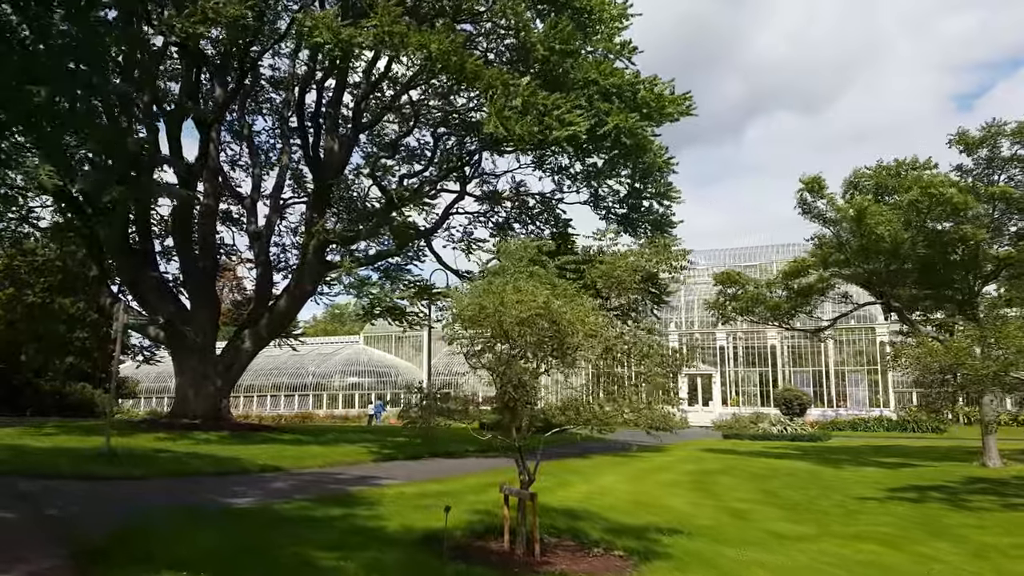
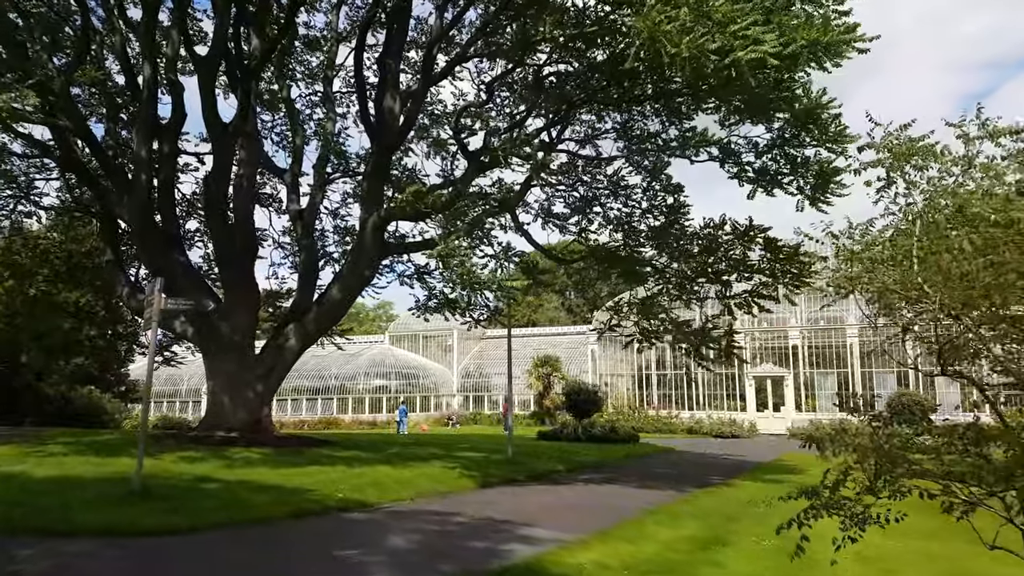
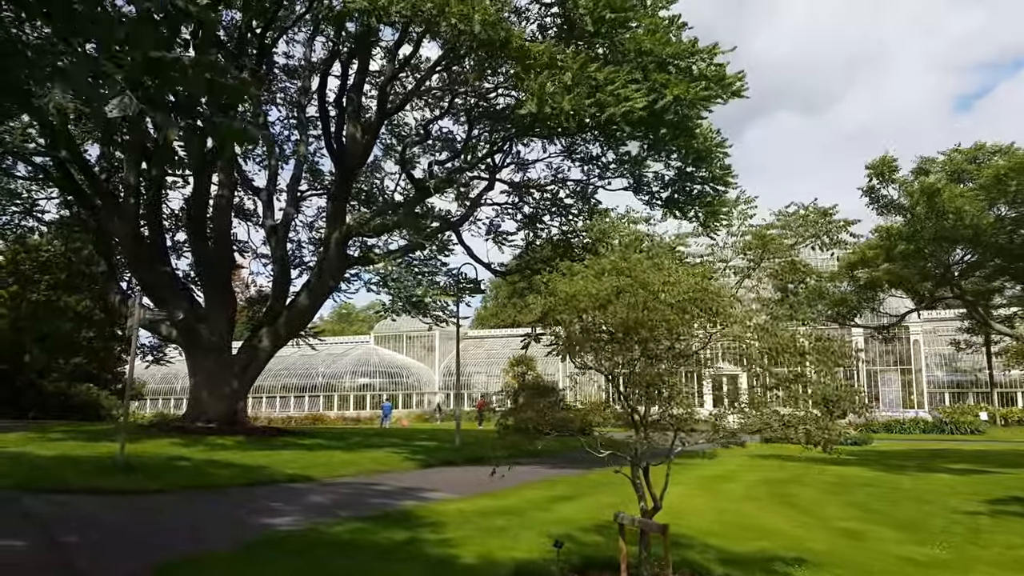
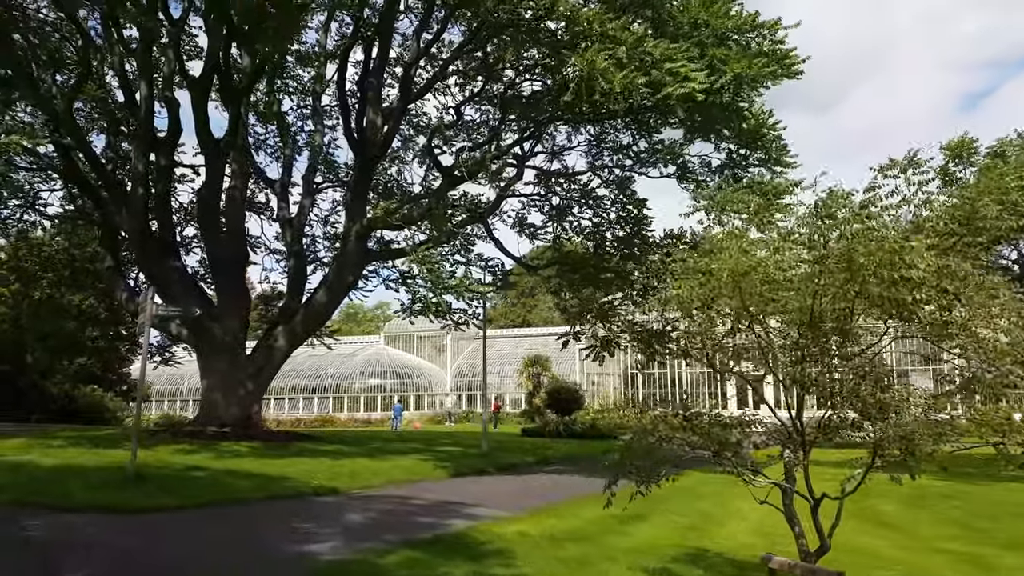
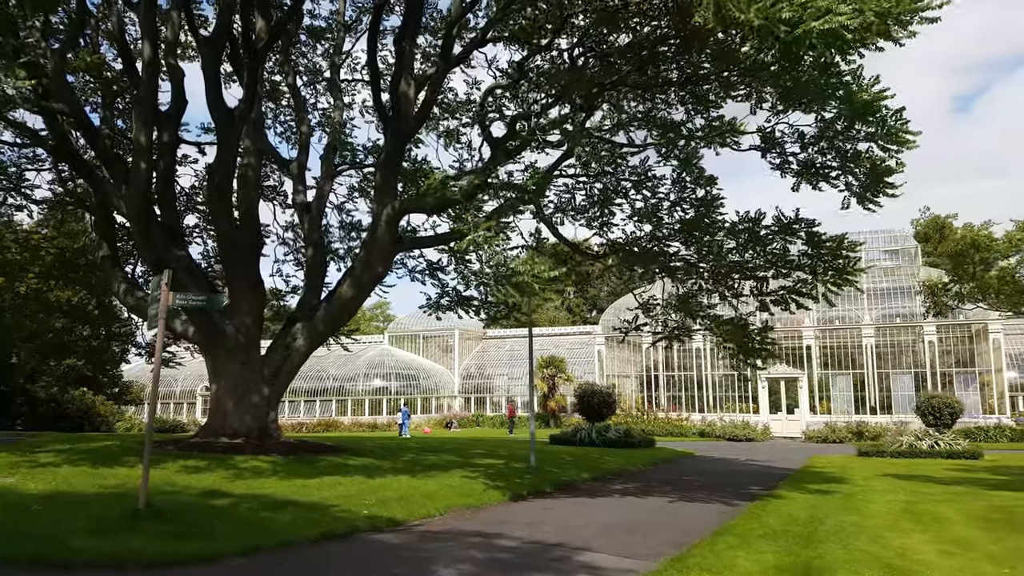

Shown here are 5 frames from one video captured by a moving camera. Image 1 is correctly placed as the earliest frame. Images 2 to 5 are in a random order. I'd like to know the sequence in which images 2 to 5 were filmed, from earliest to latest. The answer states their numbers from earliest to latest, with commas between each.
3, 4, 2, 5
